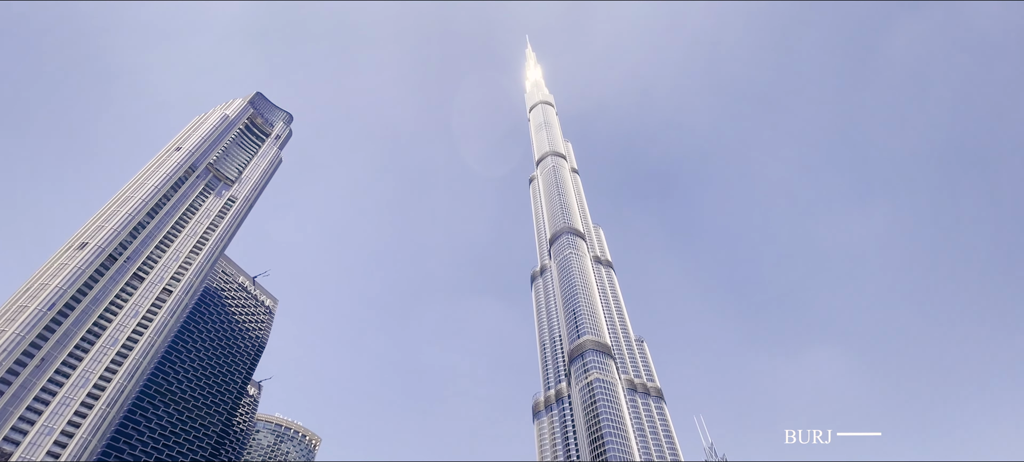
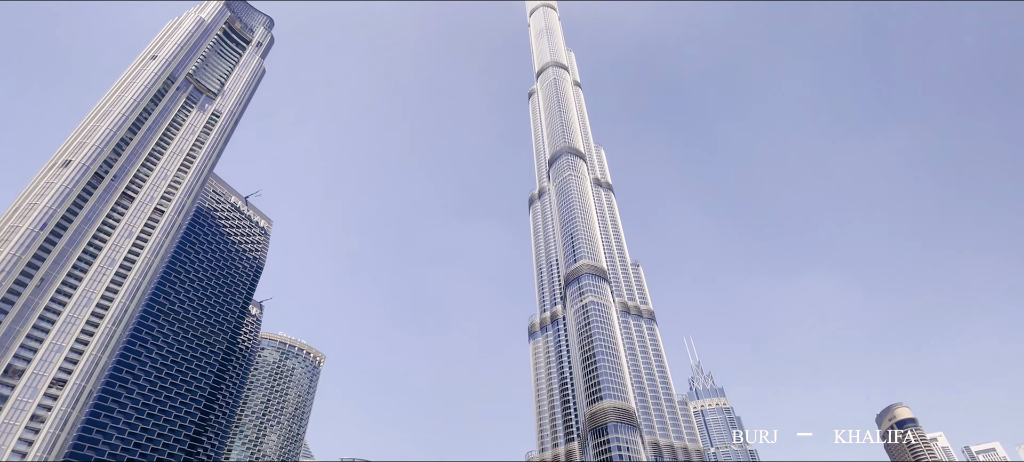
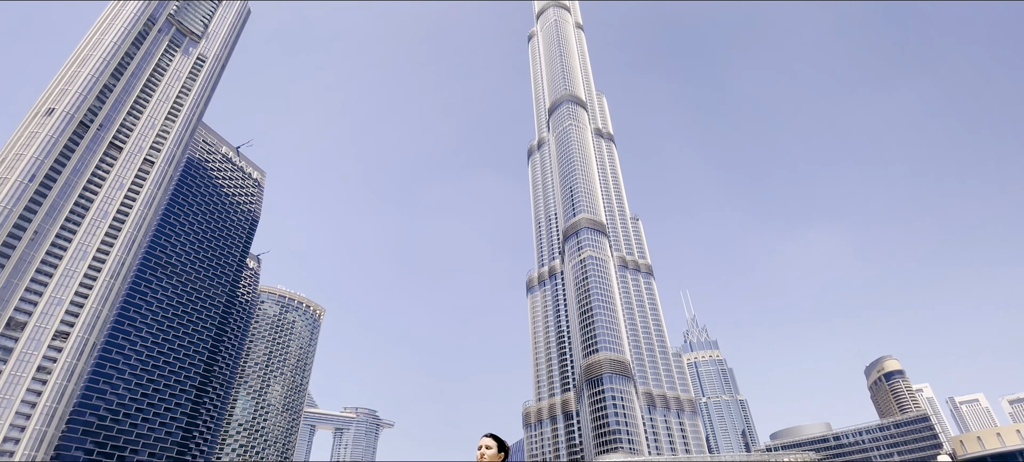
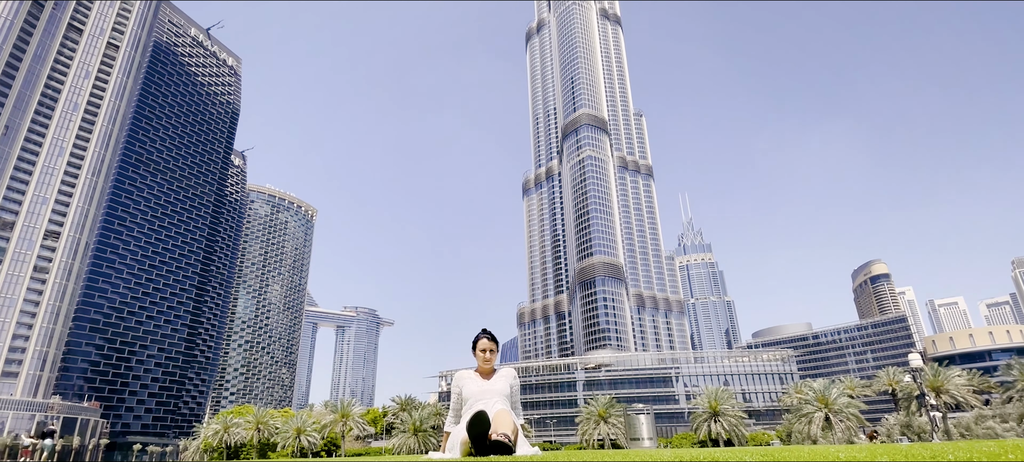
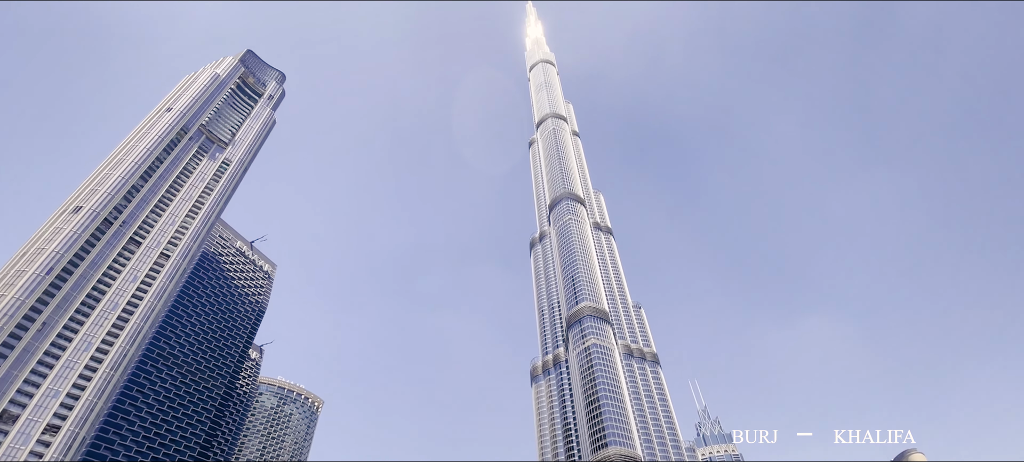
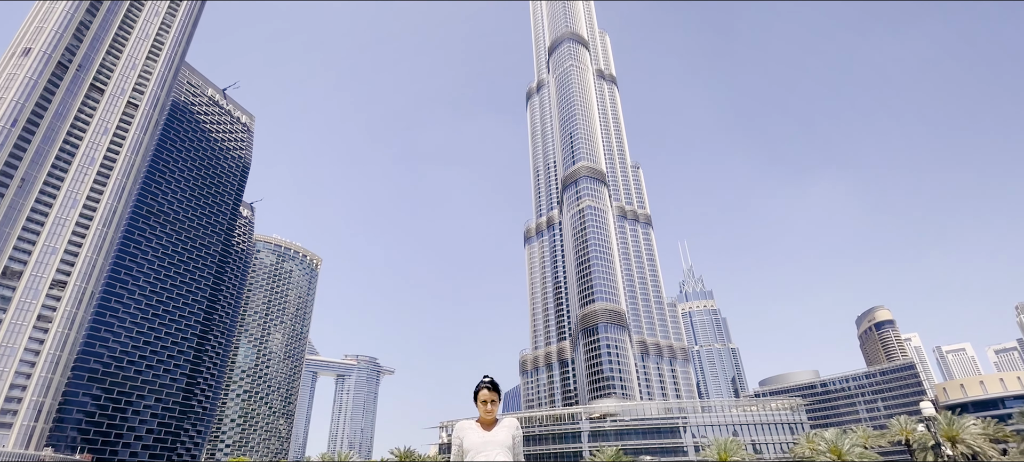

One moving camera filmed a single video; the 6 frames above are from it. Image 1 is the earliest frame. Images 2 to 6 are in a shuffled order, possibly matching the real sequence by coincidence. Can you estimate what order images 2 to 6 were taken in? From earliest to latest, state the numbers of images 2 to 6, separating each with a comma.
5, 2, 3, 6, 4
